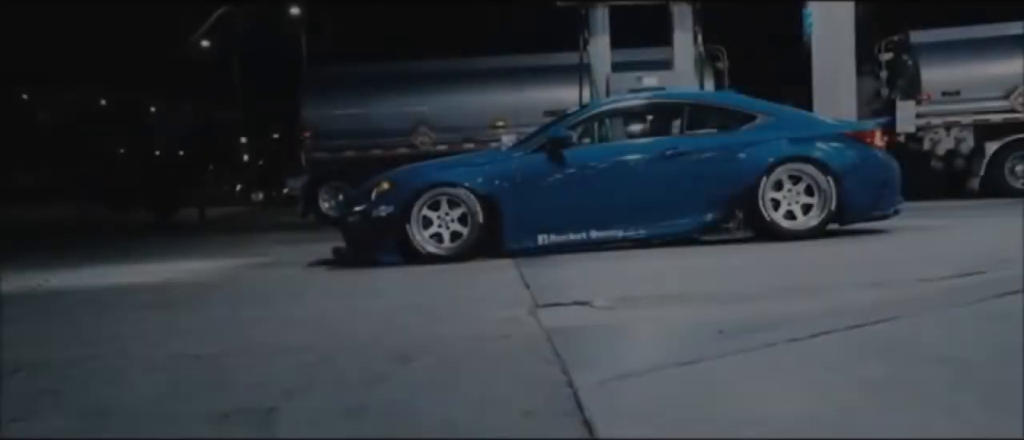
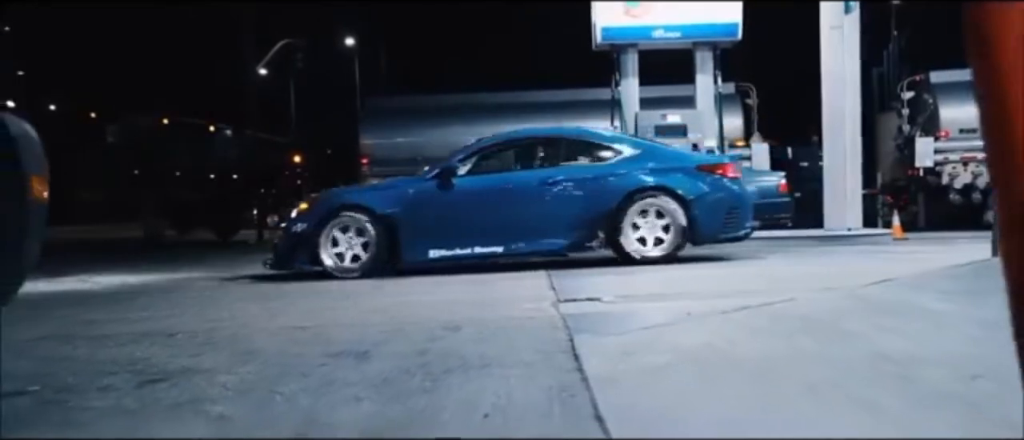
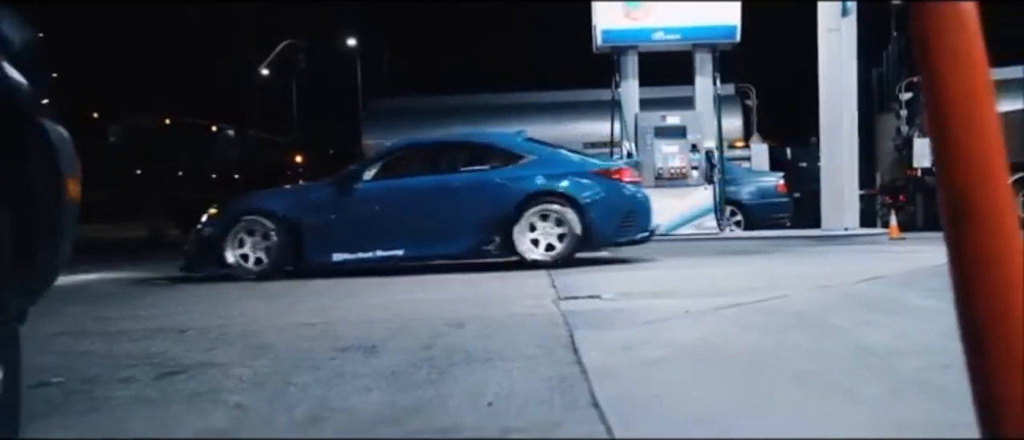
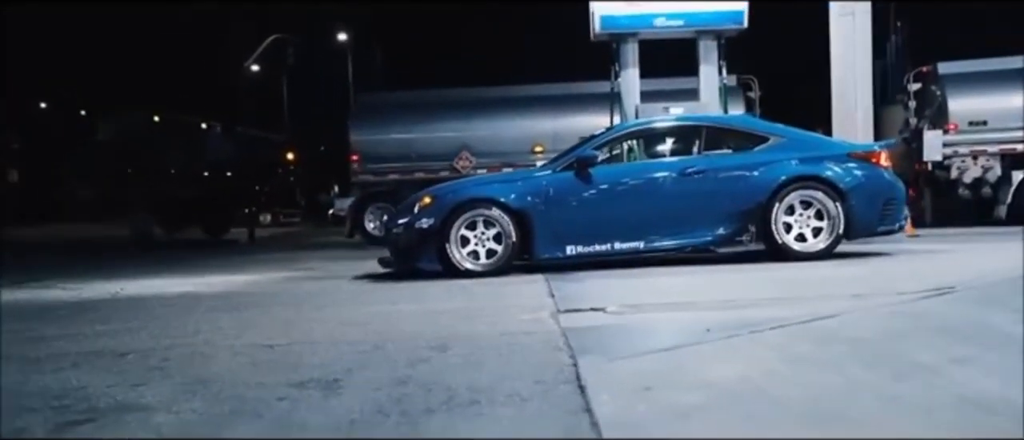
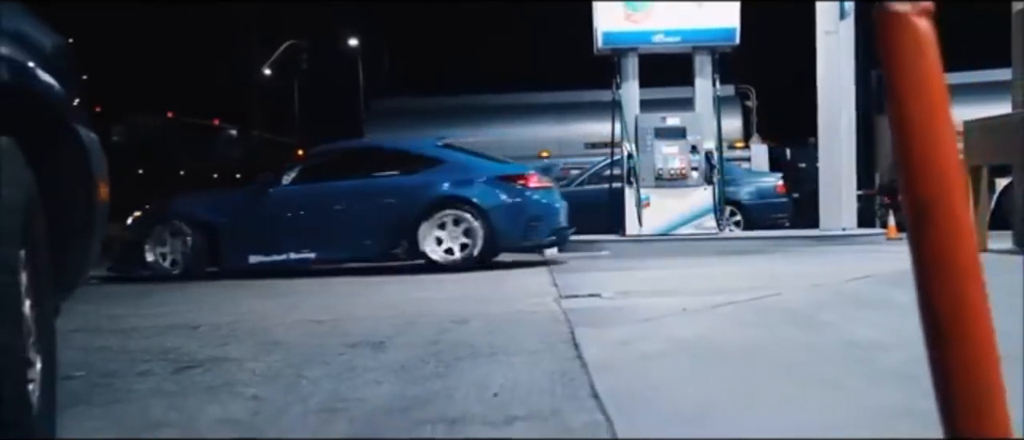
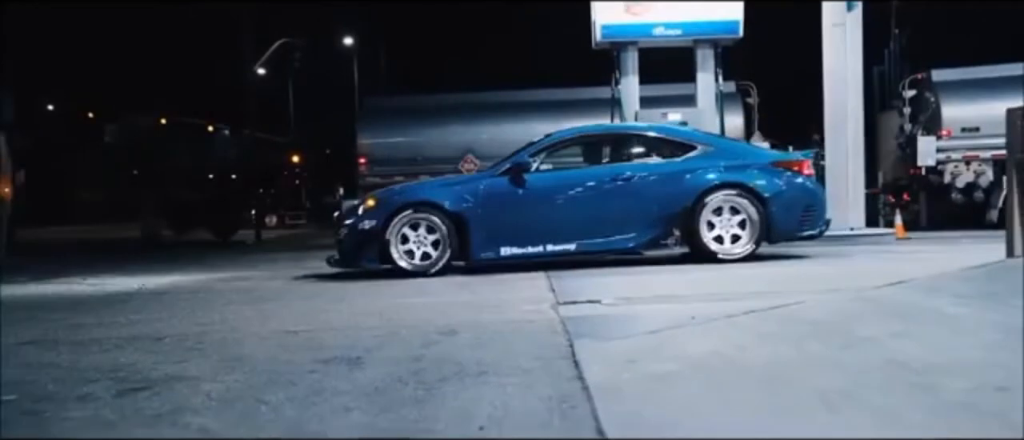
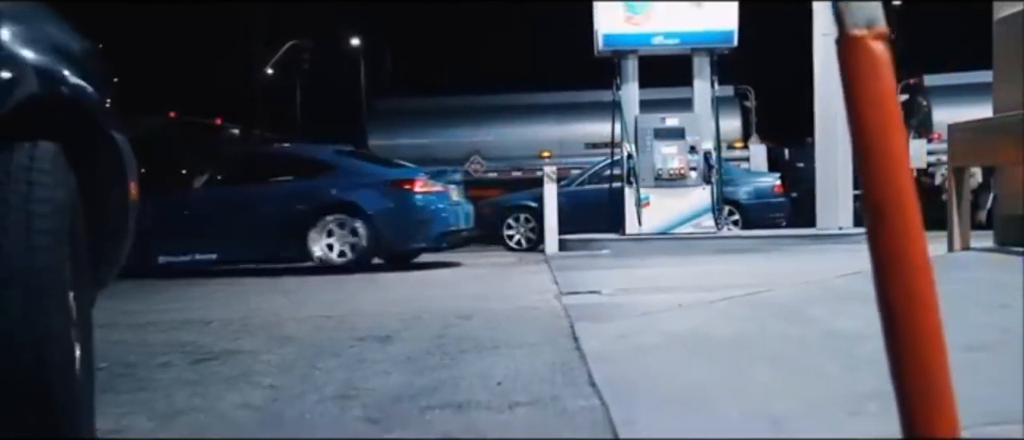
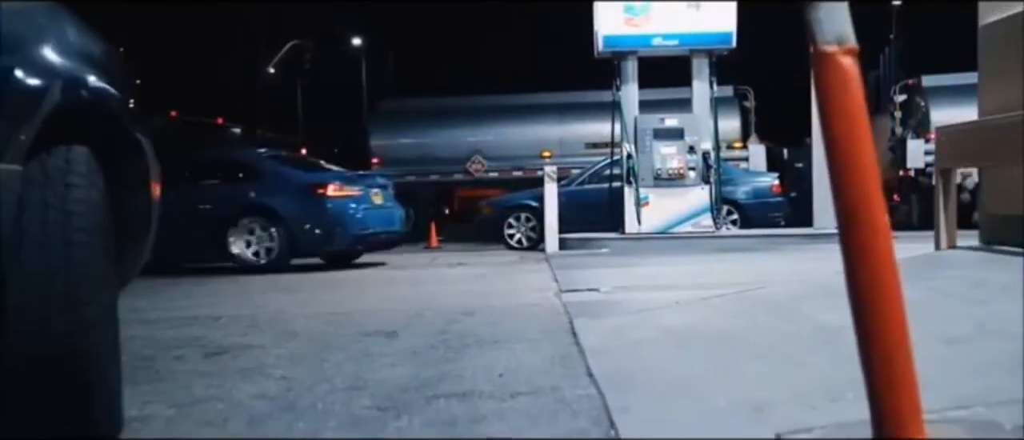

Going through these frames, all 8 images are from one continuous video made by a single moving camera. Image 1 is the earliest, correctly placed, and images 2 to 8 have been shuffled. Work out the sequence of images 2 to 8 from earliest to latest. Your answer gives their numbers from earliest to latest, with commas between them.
4, 6, 2, 3, 5, 7, 8
